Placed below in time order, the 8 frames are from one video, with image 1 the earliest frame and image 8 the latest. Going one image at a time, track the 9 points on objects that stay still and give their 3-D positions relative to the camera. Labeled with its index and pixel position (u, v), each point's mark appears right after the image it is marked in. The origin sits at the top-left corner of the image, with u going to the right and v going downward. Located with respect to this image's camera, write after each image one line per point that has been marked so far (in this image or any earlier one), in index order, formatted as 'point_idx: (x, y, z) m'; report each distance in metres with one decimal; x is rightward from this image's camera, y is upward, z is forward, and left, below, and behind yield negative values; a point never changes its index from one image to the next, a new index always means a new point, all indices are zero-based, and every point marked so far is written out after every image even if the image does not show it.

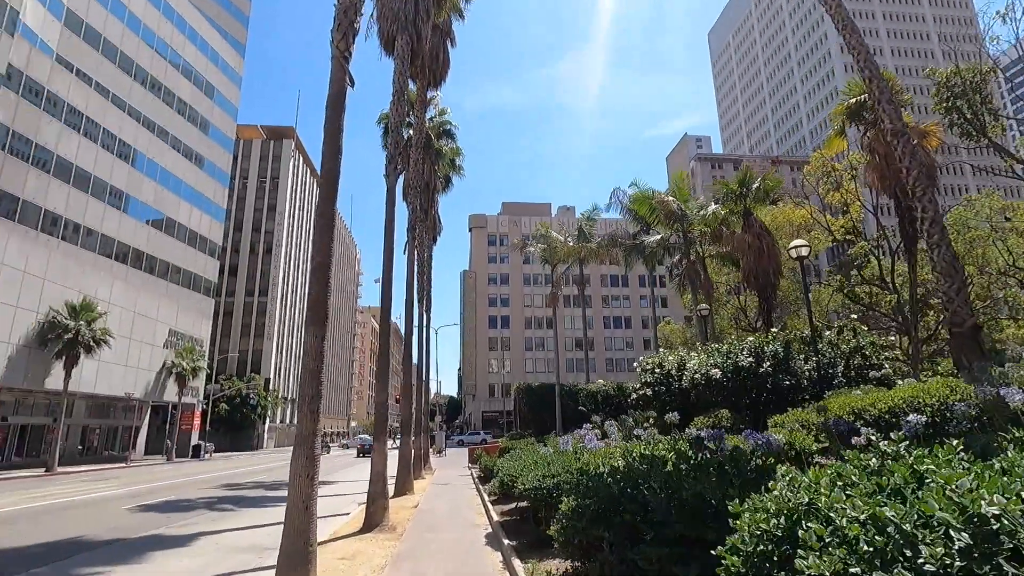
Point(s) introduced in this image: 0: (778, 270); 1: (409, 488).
0: (+7.9, +0.6, +16.8) m
1: (-3.1, -6.1, +17.2) m
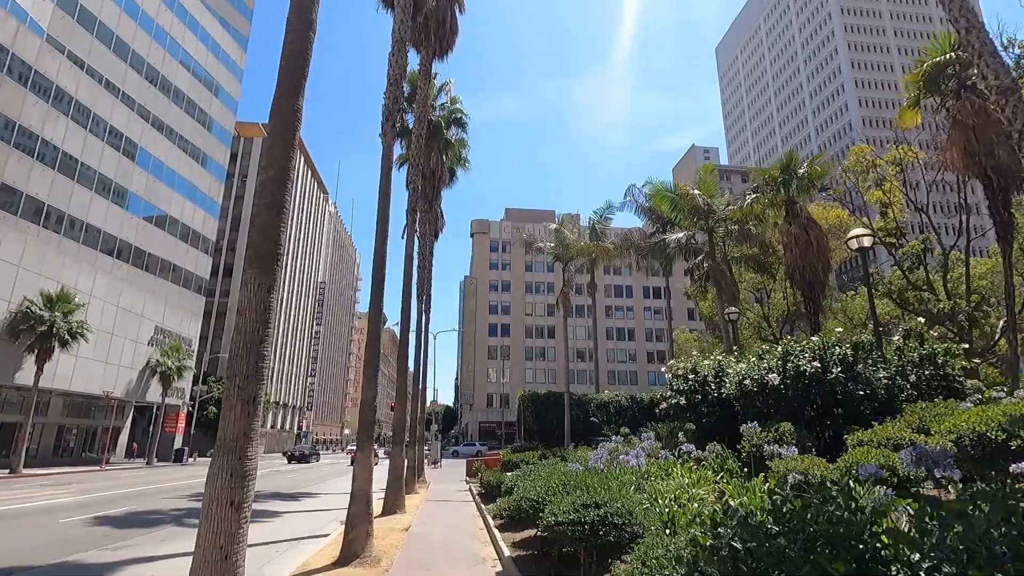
0: (+8.3, +0.6, +14.8) m
1: (-3.0, -5.8, +15.0) m
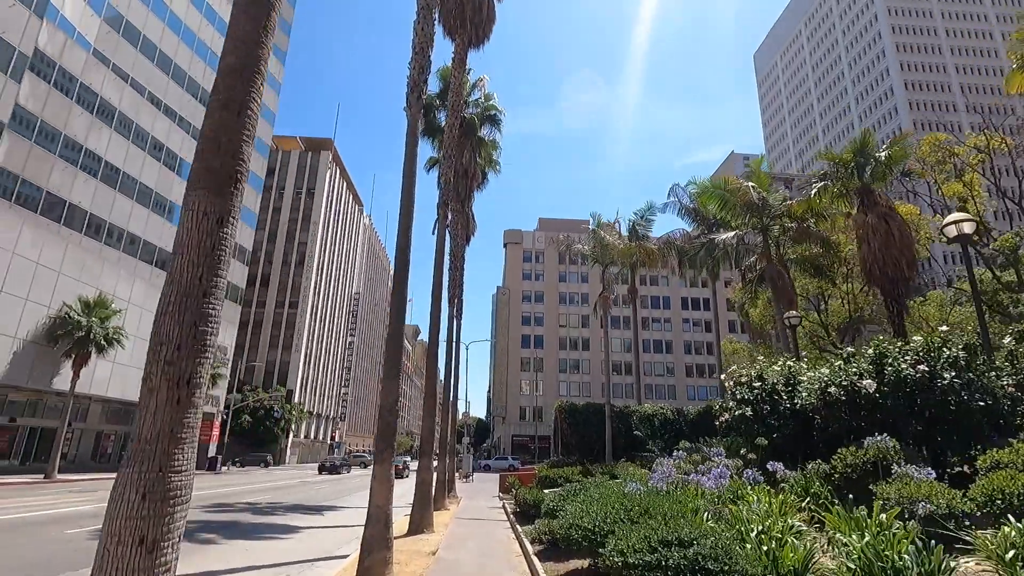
0: (+9.2, +0.6, +13.0) m
1: (-2.0, -5.8, +13.7) m
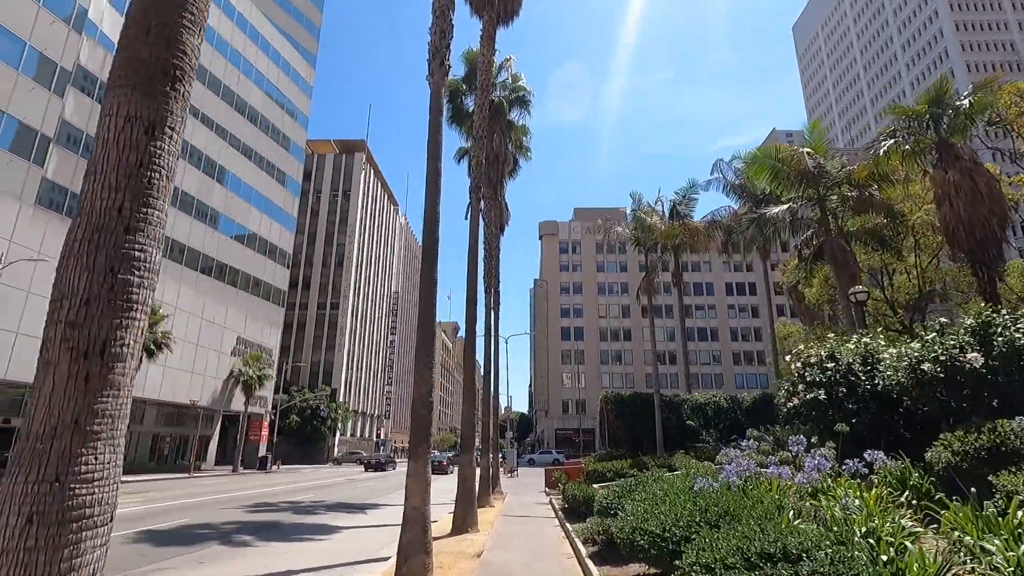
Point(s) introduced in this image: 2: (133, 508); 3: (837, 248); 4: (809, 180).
0: (+10.0, +1.4, +11.5) m
1: (-0.9, -5.4, +13.0) m
2: (-12.3, -7.2, +18.4) m
3: (+10.6, +1.3, +18.4) m
4: (+9.8, +3.5, +18.6) m
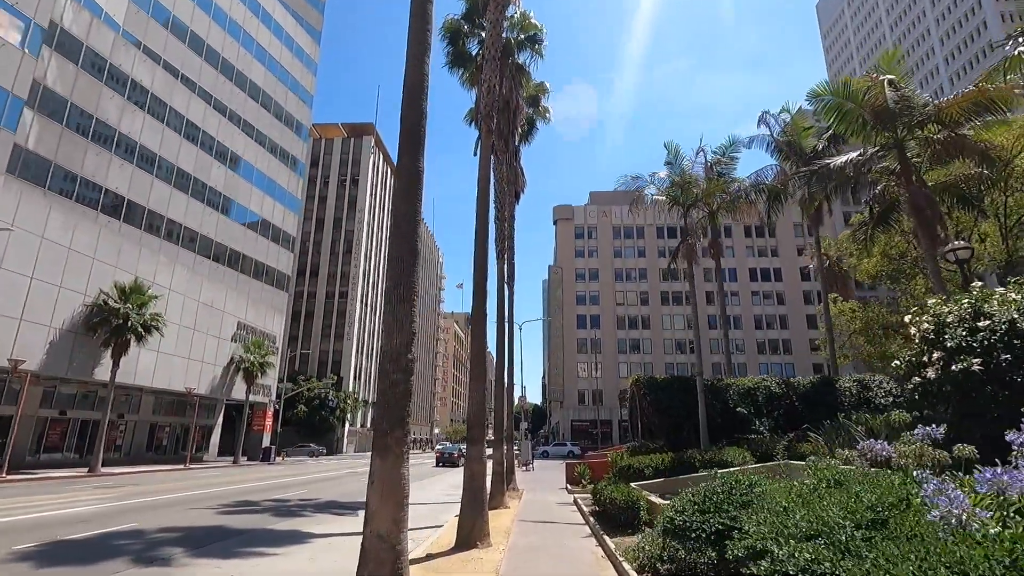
0: (+10.3, +2.4, +8.4) m
1: (-0.5, -4.5, +10.3) m
2: (-11.9, -6.2, +15.9) m
3: (+11.1, +2.4, +15.3) m
4: (+10.3, +4.6, +15.4) m
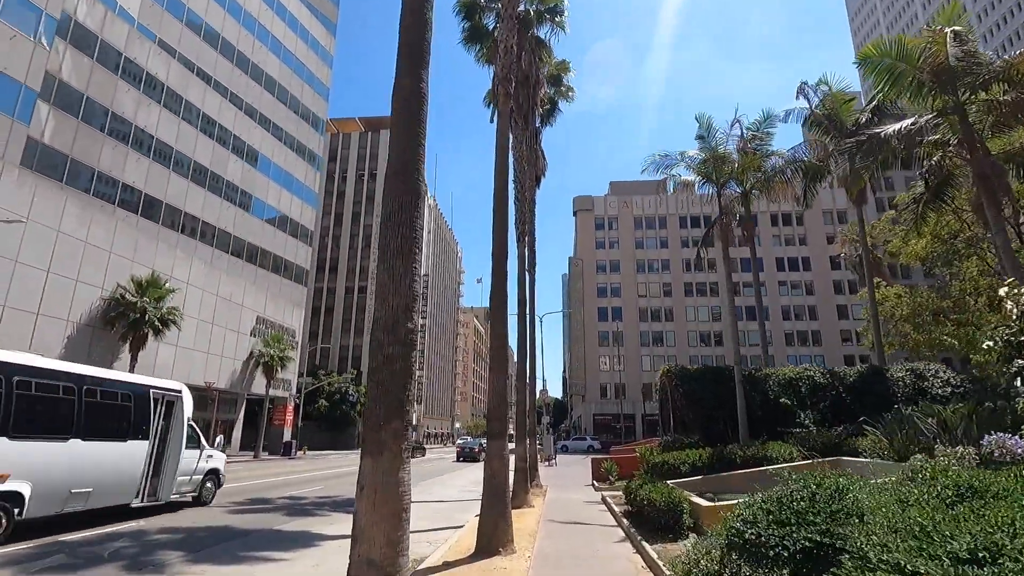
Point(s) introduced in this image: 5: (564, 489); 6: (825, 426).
0: (+10.6, +2.8, +6.9) m
1: (-0.1, -4.1, +9.2) m
2: (-11.2, -5.8, +15.3) m
3: (+11.6, +2.9, +13.8) m
4: (+10.8, +5.1, +14.0) m
5: (+1.8, -6.8, +19.3) m
6: (+10.3, -4.6, +18.6) m
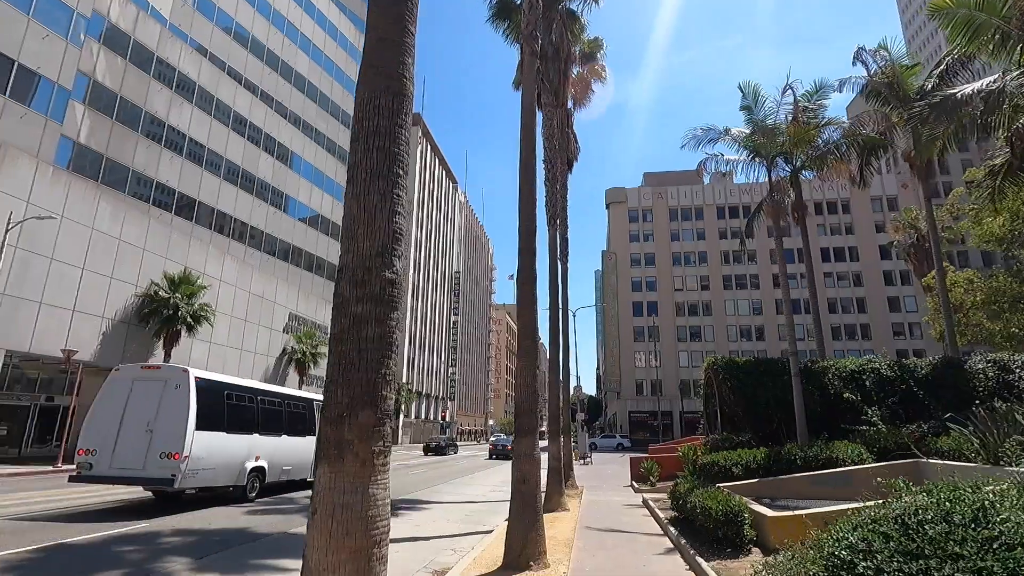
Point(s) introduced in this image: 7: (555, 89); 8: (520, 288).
0: (+10.8, +3.2, +5.2) m
1: (+0.4, -3.8, +8.2) m
2: (-10.3, -5.6, +14.8) m
3: (+12.3, +3.4, +12.0) m
4: (+11.4, +5.6, +12.2) m
5: (+2.9, -6.5, +18.1) m
6: (+11.4, -4.1, +16.9) m
7: (+1.3, +6.1, +17.1) m
8: (+0.1, -0.1, +9.5) m
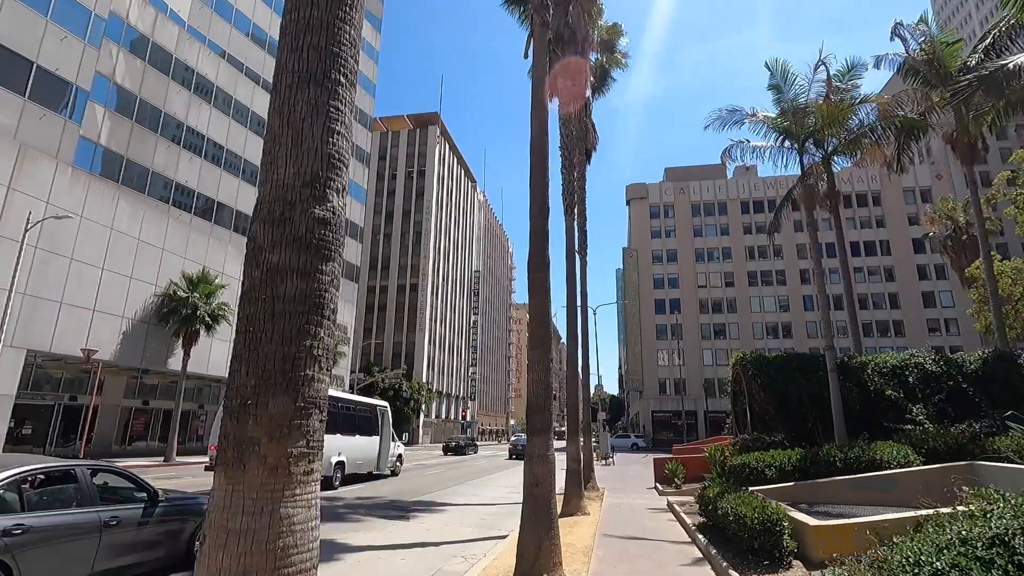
0: (+10.8, +3.5, +4.1) m
1: (+0.6, -3.6, +7.5) m
2: (-9.9, -5.5, +14.5) m
3: (+12.5, +3.7, +10.9) m
4: (+11.6, +5.9, +11.1) m
5: (+3.4, -6.2, +17.3) m
6: (+11.8, -3.8, +15.8) m
7: (+1.7, +6.3, +16.4) m
8: (+0.3, +0.1, +8.9) m
